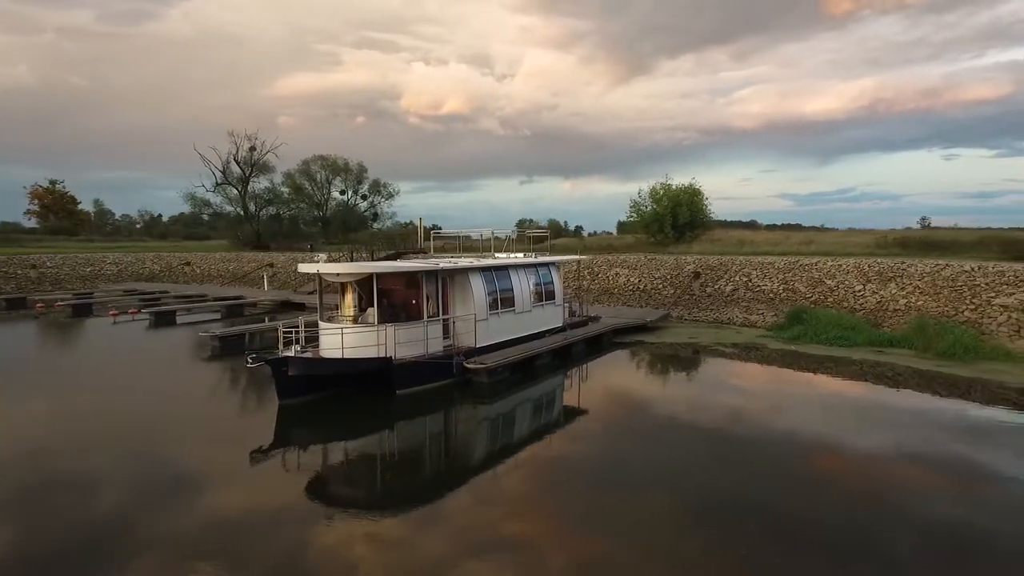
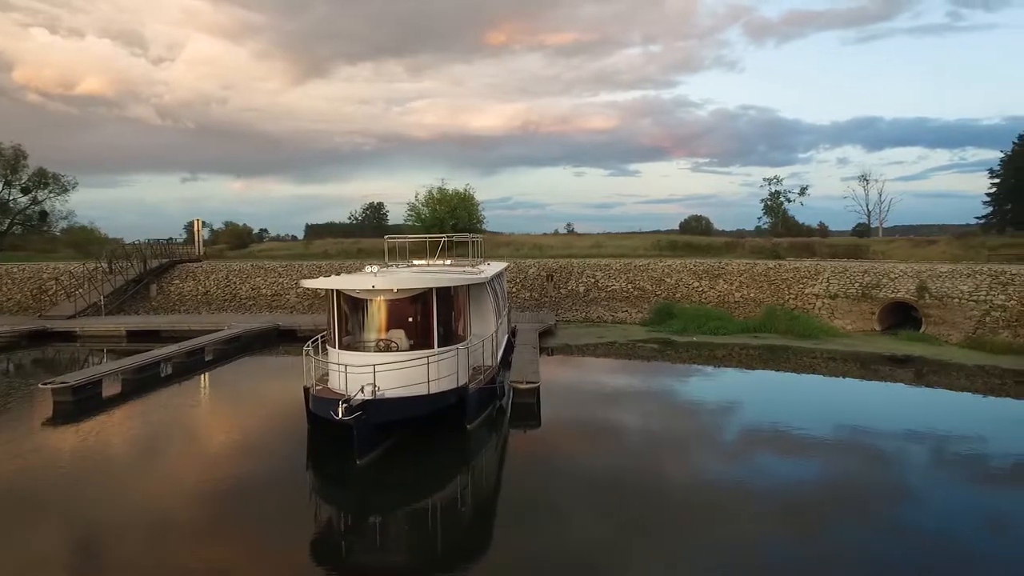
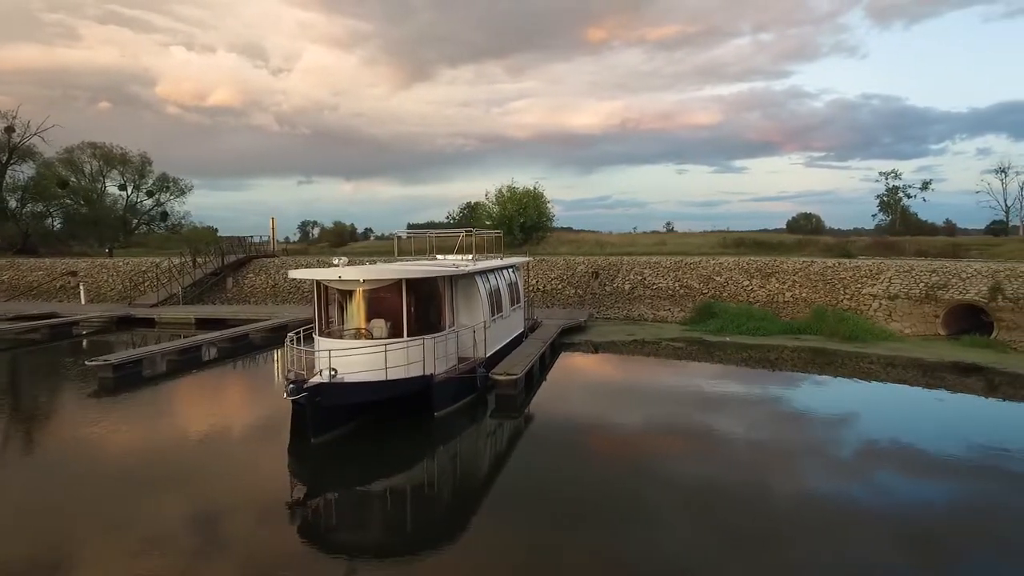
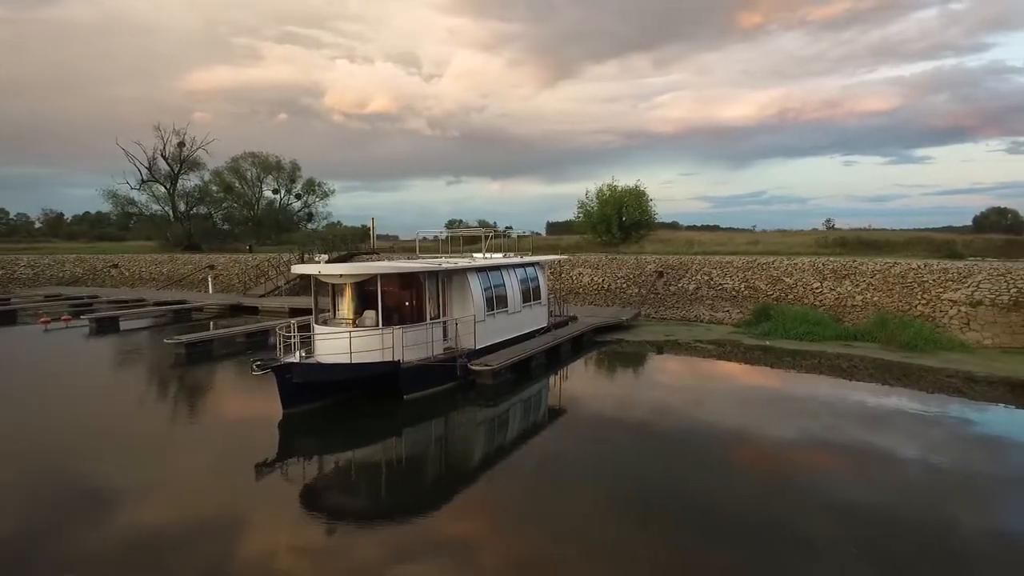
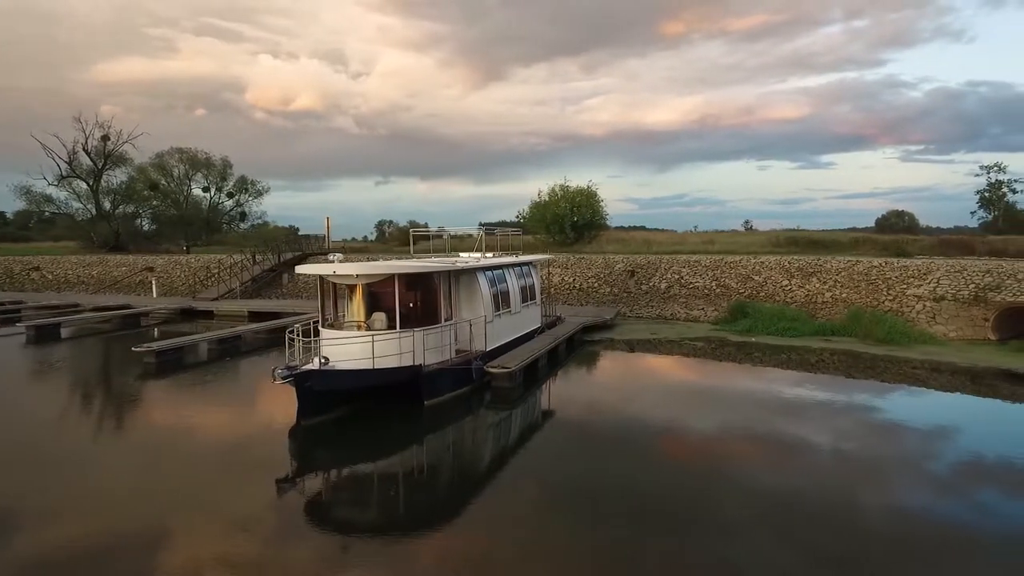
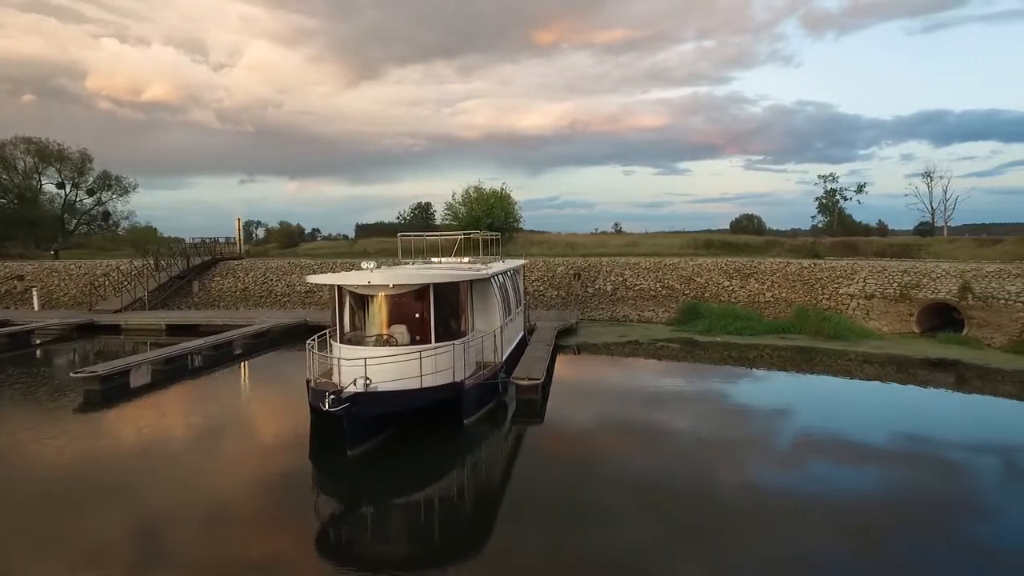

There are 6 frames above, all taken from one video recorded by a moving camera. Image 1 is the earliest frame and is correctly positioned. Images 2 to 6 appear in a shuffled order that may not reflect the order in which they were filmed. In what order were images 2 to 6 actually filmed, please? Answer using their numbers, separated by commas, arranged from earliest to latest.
4, 5, 3, 6, 2
